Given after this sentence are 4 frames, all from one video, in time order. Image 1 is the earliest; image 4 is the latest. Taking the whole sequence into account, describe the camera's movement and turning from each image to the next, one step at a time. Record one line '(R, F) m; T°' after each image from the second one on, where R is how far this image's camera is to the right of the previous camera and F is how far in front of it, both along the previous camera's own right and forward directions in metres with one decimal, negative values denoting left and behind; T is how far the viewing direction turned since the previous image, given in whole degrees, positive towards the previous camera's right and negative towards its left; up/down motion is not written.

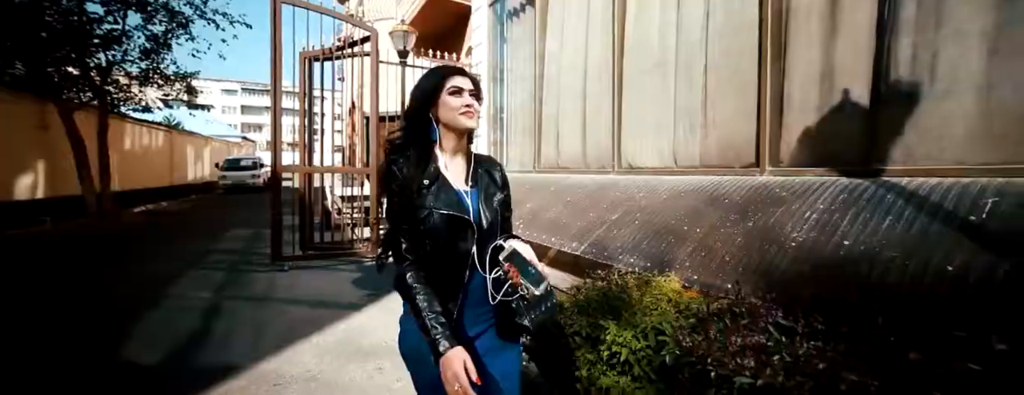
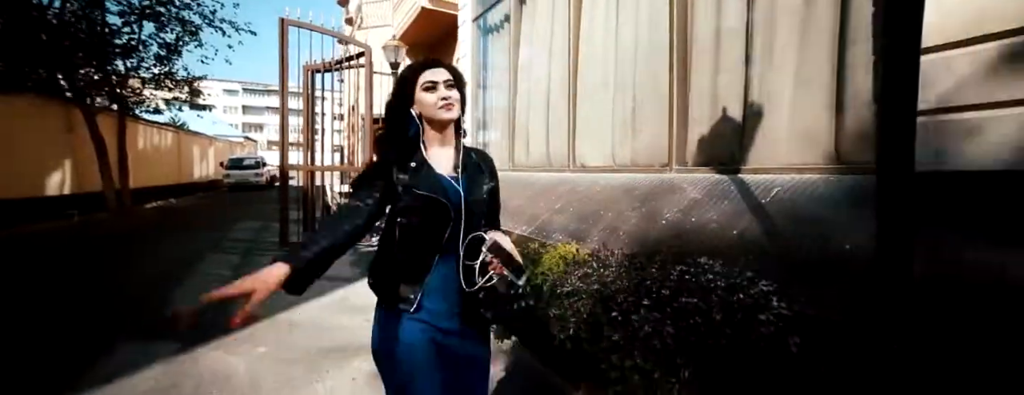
(+0.4, -0.9) m; 0°
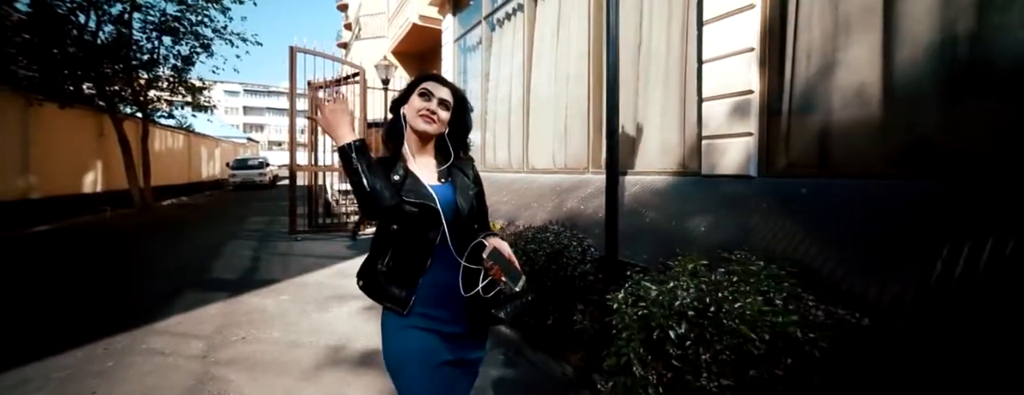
(+0.6, -1.3) m; 0°
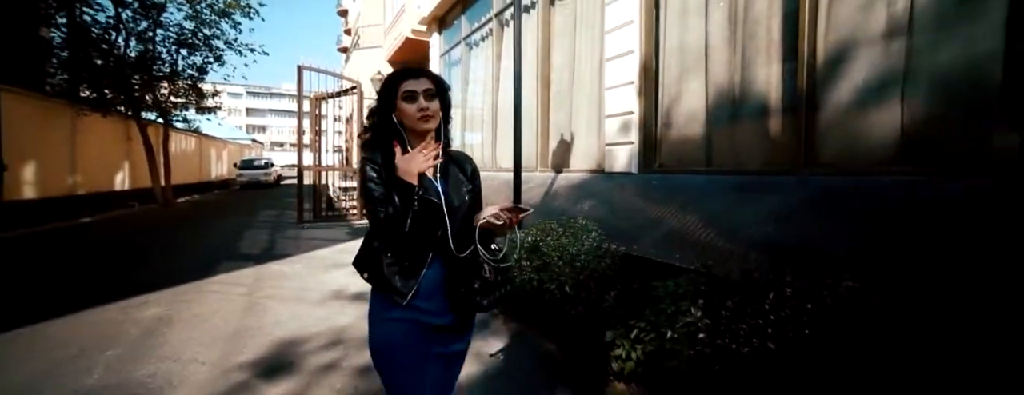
(+0.6, -1.3) m; 0°
